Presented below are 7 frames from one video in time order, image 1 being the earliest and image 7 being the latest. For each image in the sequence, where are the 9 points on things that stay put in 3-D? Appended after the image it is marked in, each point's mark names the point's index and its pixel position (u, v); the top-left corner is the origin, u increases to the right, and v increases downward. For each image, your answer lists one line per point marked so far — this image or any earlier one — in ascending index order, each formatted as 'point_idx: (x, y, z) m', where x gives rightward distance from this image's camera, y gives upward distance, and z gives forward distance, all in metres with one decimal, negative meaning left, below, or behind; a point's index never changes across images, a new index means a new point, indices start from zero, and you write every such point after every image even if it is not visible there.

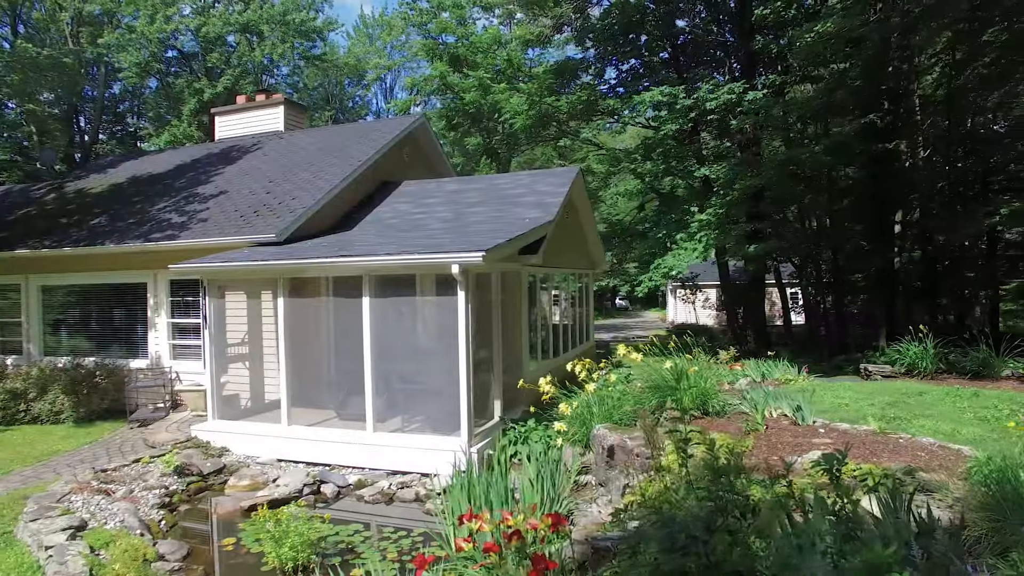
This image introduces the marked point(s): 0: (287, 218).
0: (-3.1, +1.0, +9.1) m
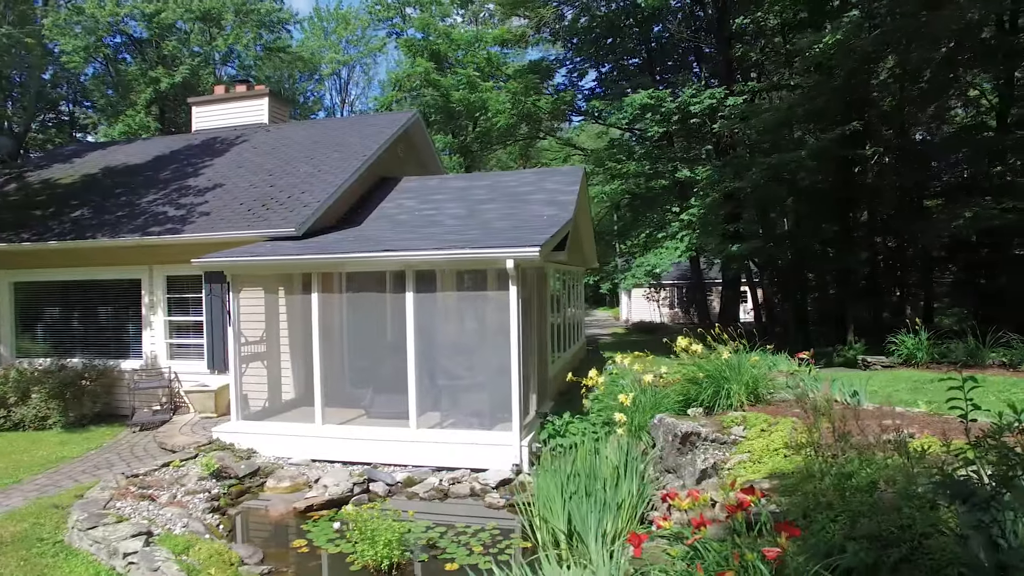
0: (-2.8, +1.0, +8.9) m
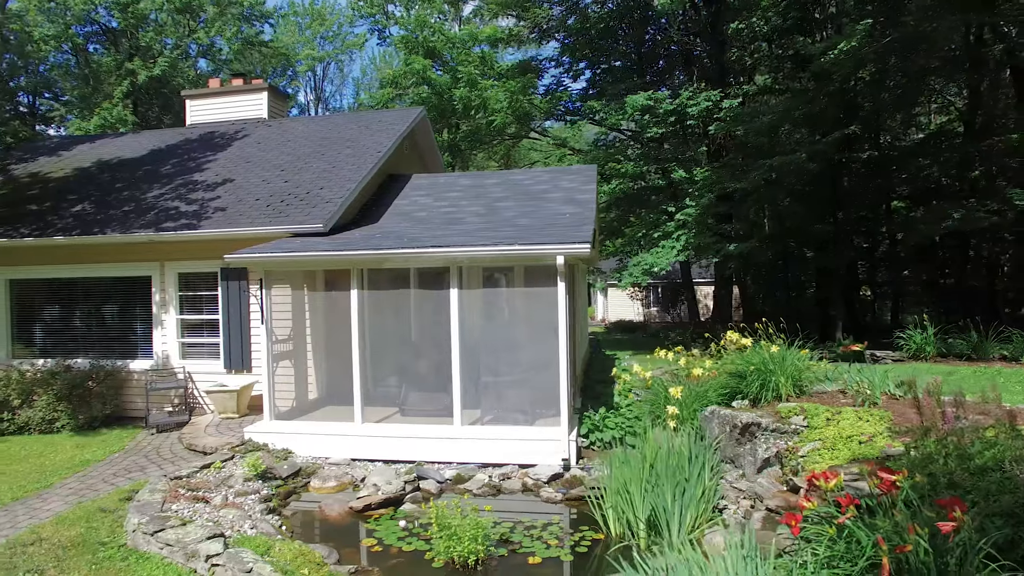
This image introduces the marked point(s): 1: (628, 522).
0: (-2.5, +1.1, +8.7) m
1: (+0.9, -1.9, +5.4) m
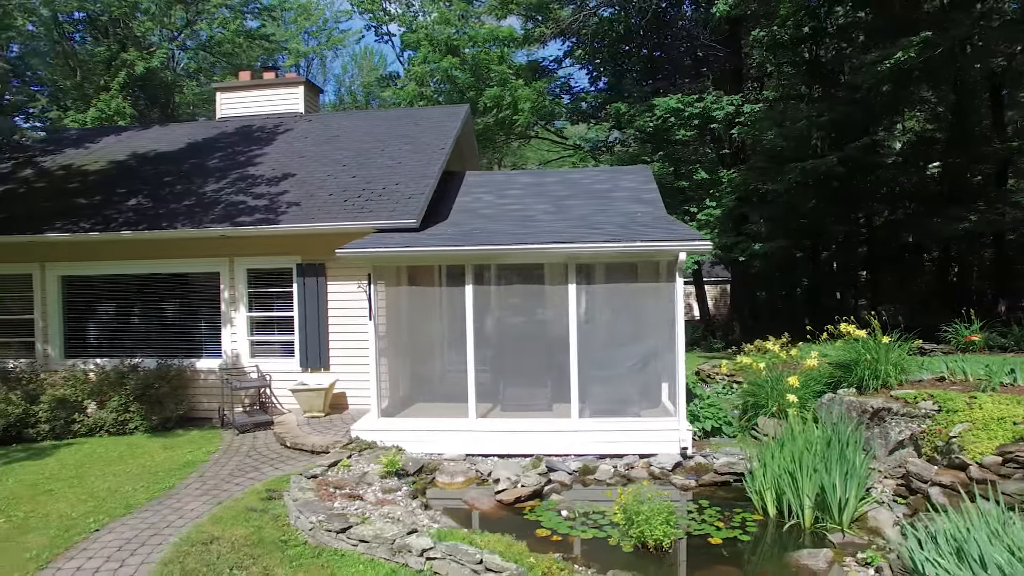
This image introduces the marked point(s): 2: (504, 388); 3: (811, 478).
0: (-1.3, +1.1, +8.7) m
1: (+2.3, -1.8, +5.6) m
2: (-0.1, -1.1, +7.5) m
3: (+2.5, -1.6, +5.5) m
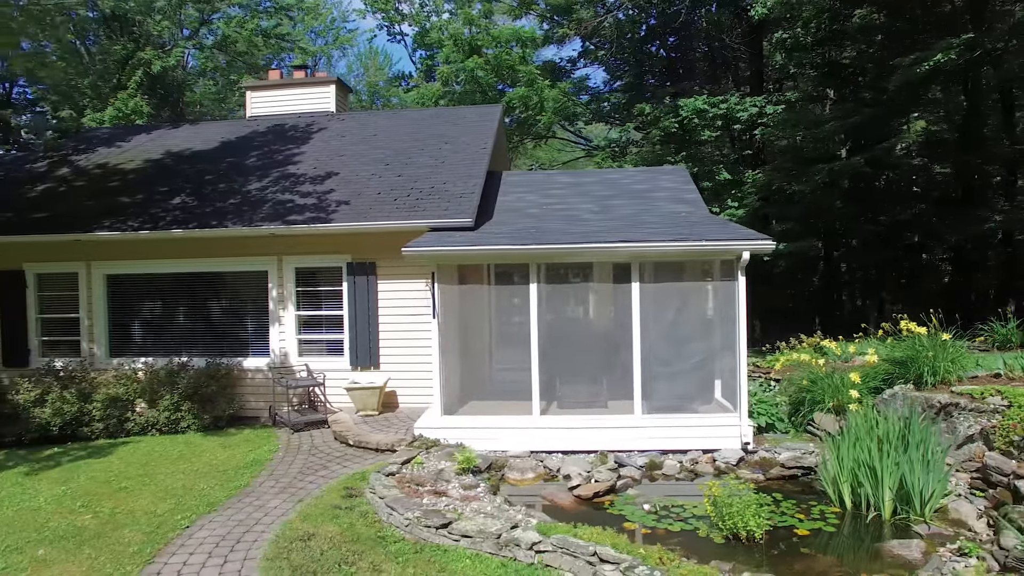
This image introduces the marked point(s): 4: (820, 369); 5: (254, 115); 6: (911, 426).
0: (-0.7, +1.1, +8.7) m
1: (+3.1, -1.8, +5.7) m
2: (+0.6, -1.1, +7.6) m
3: (+3.2, -1.5, +5.6) m
4: (+3.7, -0.9, +8.0) m
5: (-5.0, +3.4, +12.7) m
6: (+3.5, -1.2, +5.8) m
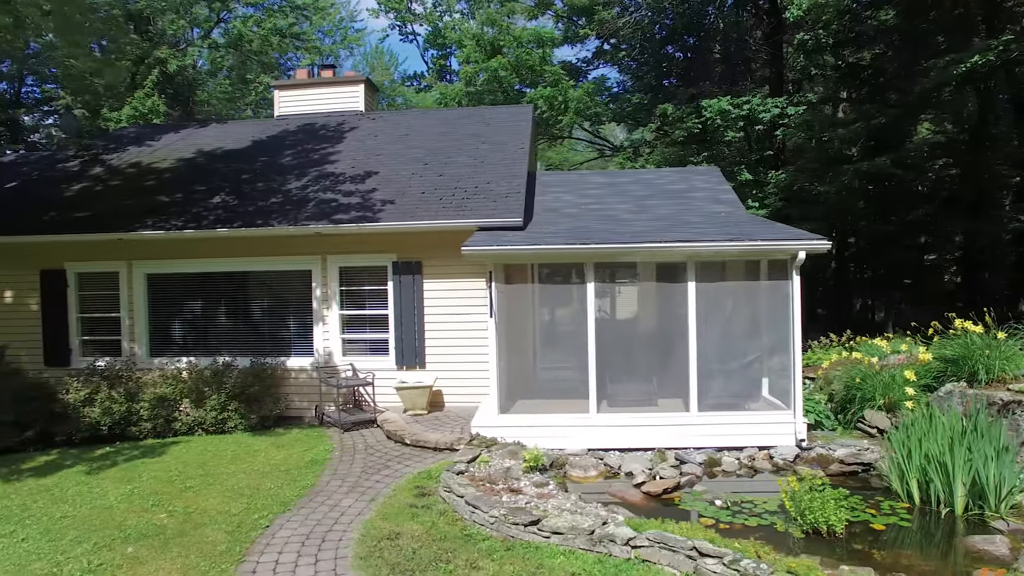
0: (-0.1, +1.1, +8.7) m
1: (+3.7, -1.8, +5.7) m
2: (+1.2, -1.1, +7.6) m
3: (+3.9, -1.5, +5.6) m
4: (+4.4, -0.9, +8.1) m
5: (-4.4, +3.4, +12.6) m
6: (+4.2, -1.2, +5.9) m
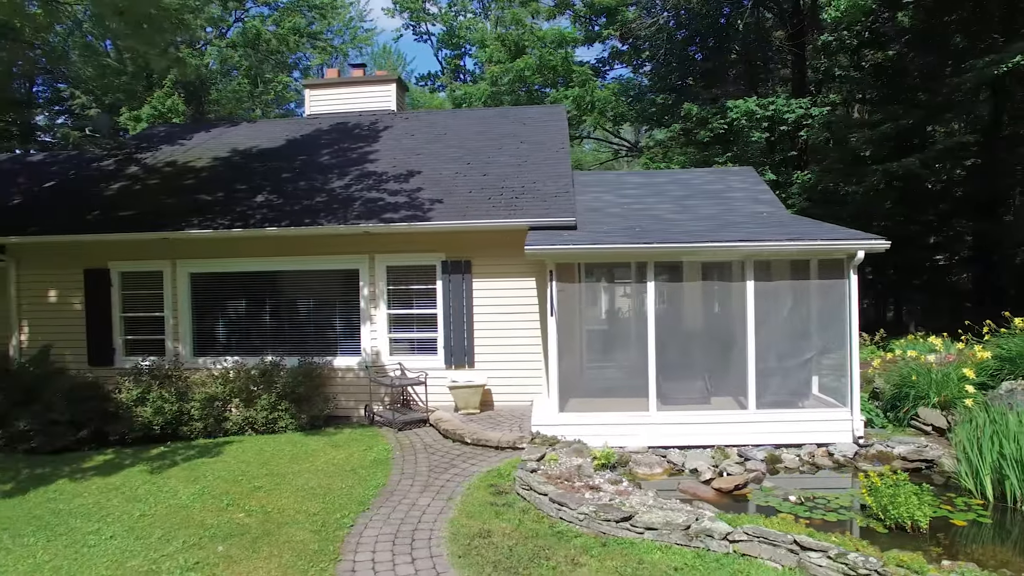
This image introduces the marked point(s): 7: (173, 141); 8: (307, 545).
0: (+0.6, +1.2, +8.7) m
1: (+4.4, -1.7, +5.8) m
2: (+1.9, -1.1, +7.6) m
3: (+4.5, -1.5, +5.7) m
4: (+5.0, -0.9, +8.1) m
5: (-3.8, +3.4, +12.6) m
6: (+4.9, -1.2, +6.0) m
7: (-6.1, +2.6, +11.8) m
8: (-1.5, -1.9, +5.0) m
